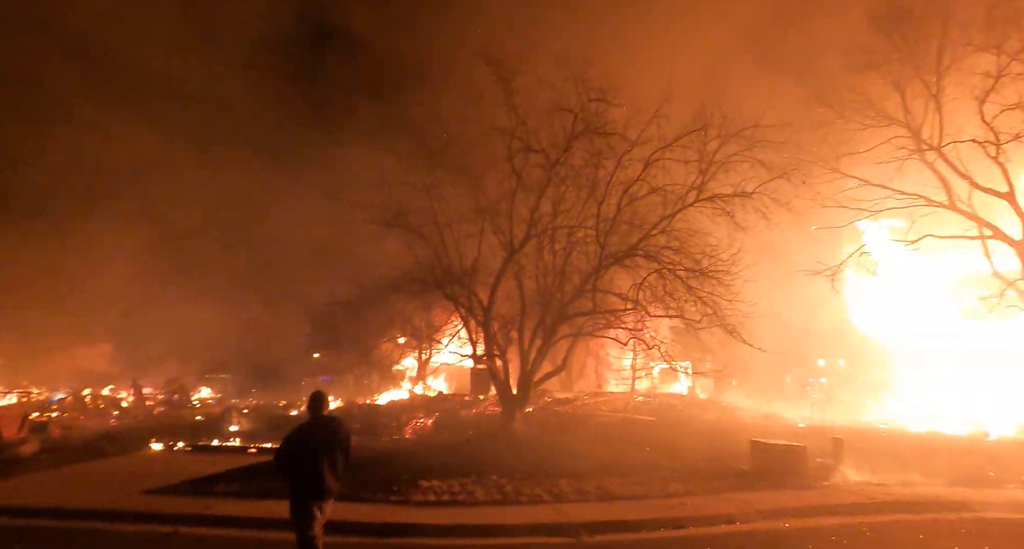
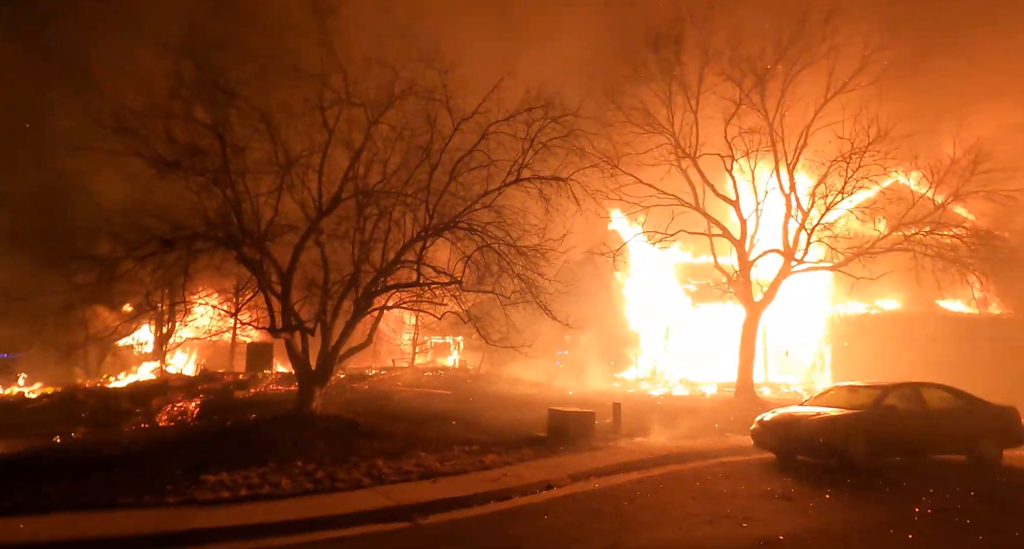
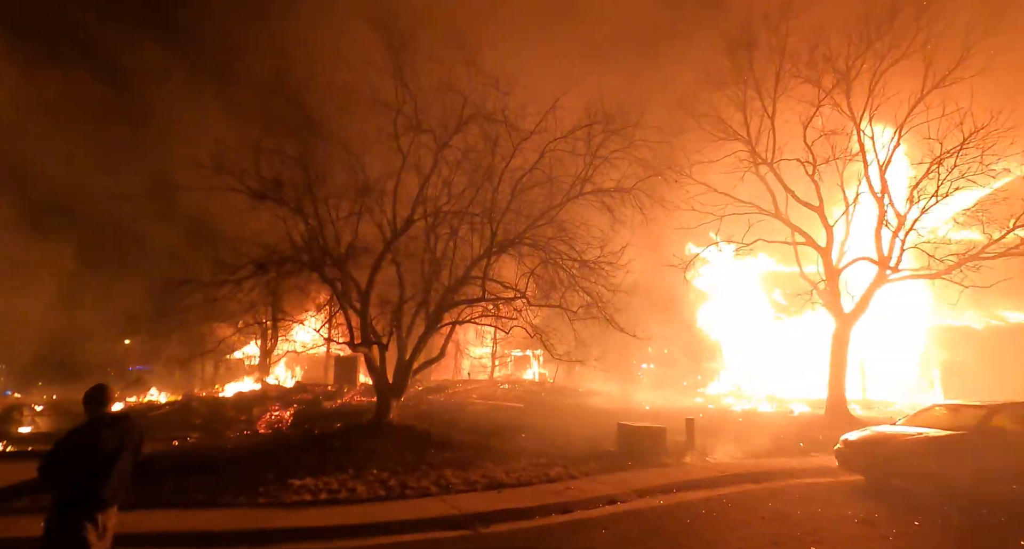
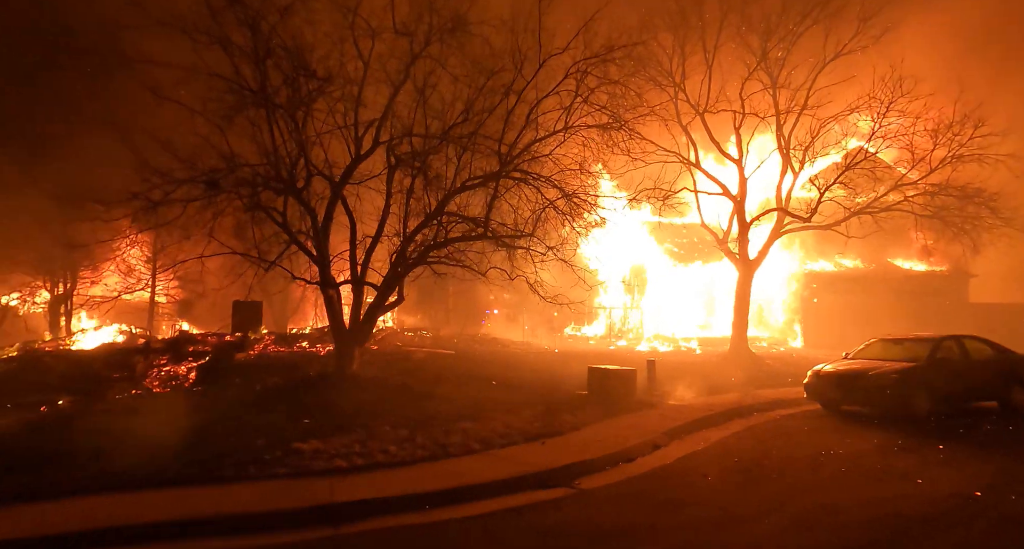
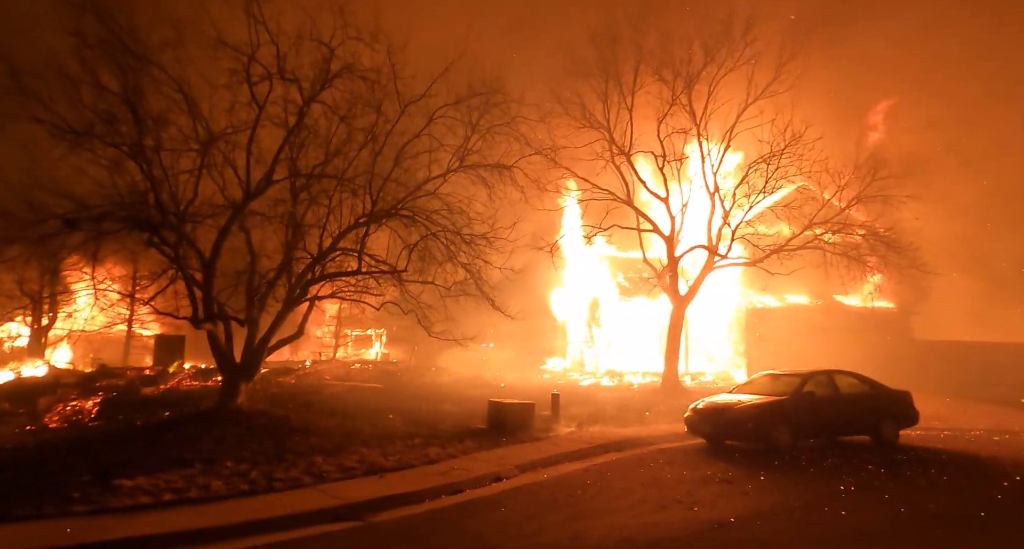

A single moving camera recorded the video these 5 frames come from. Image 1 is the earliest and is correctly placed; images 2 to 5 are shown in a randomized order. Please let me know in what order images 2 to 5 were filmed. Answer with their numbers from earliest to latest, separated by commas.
3, 2, 5, 4
